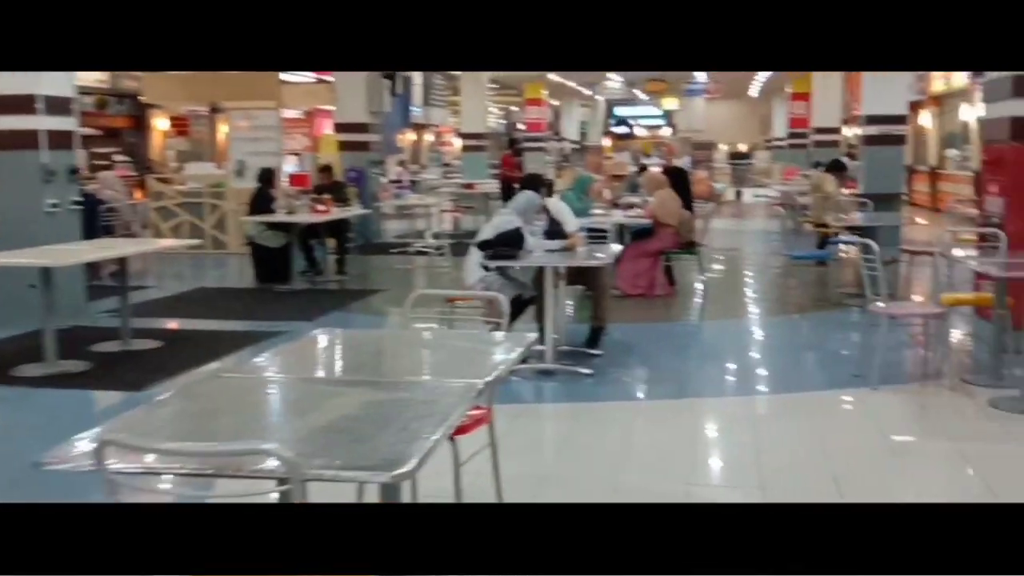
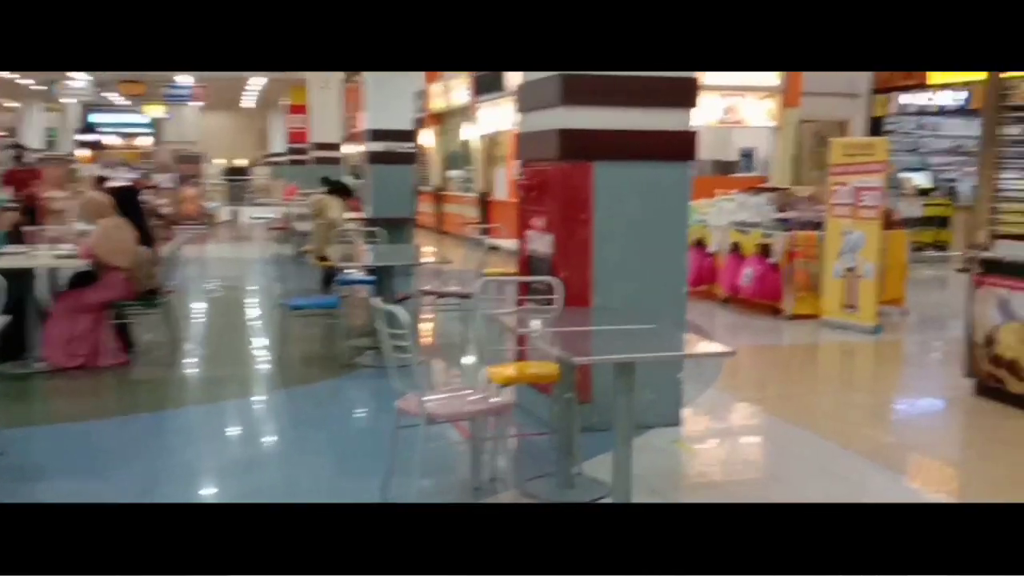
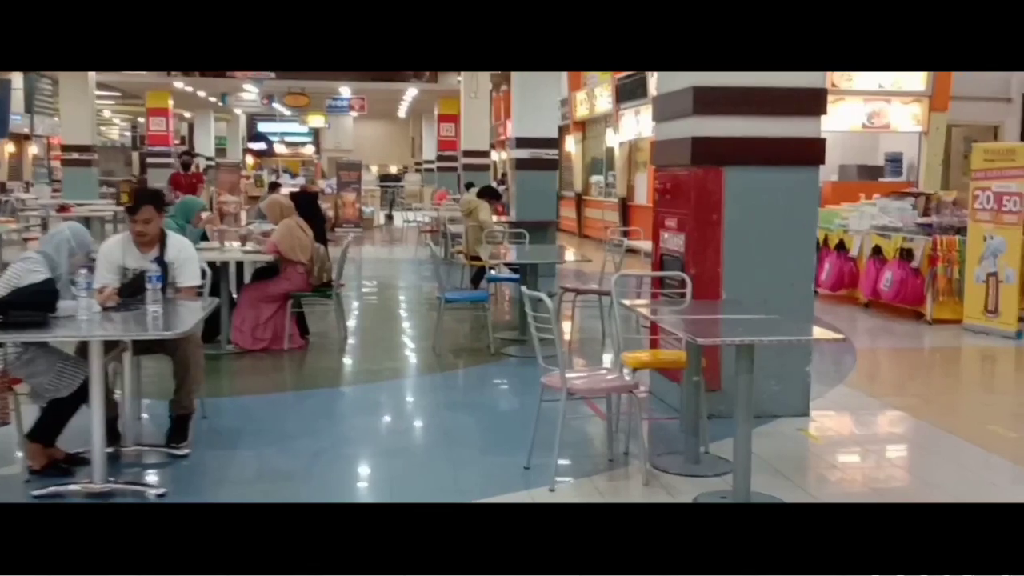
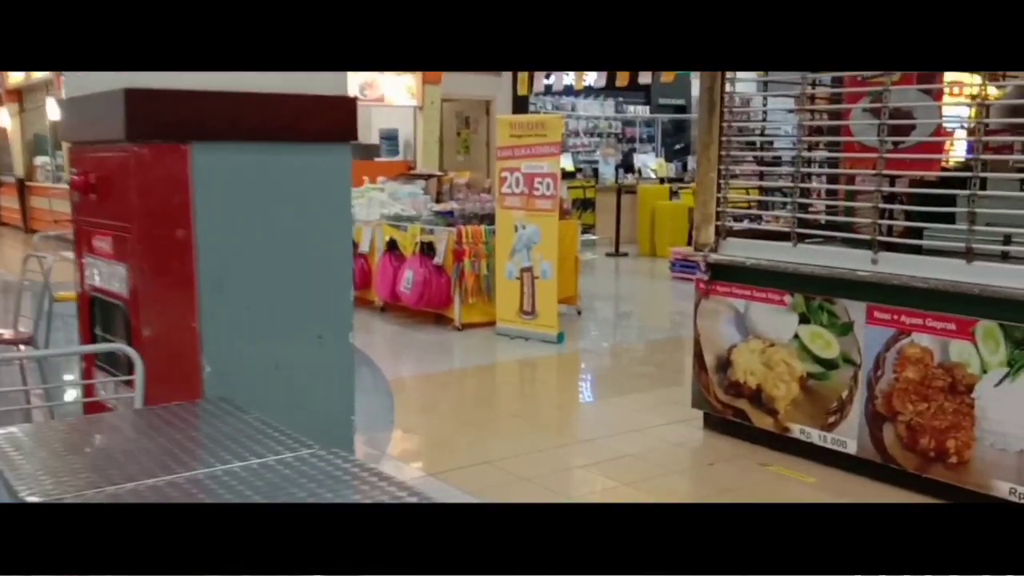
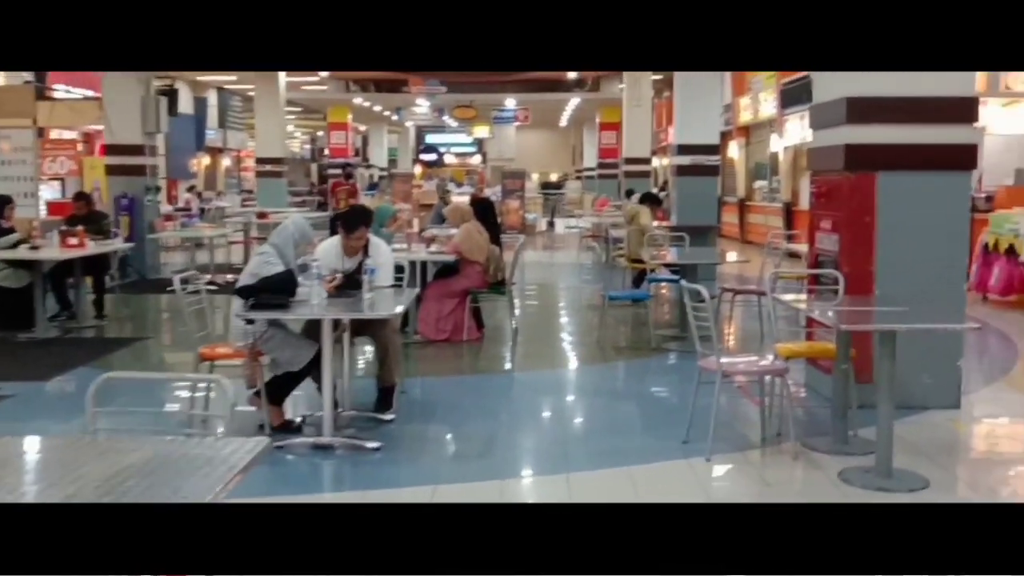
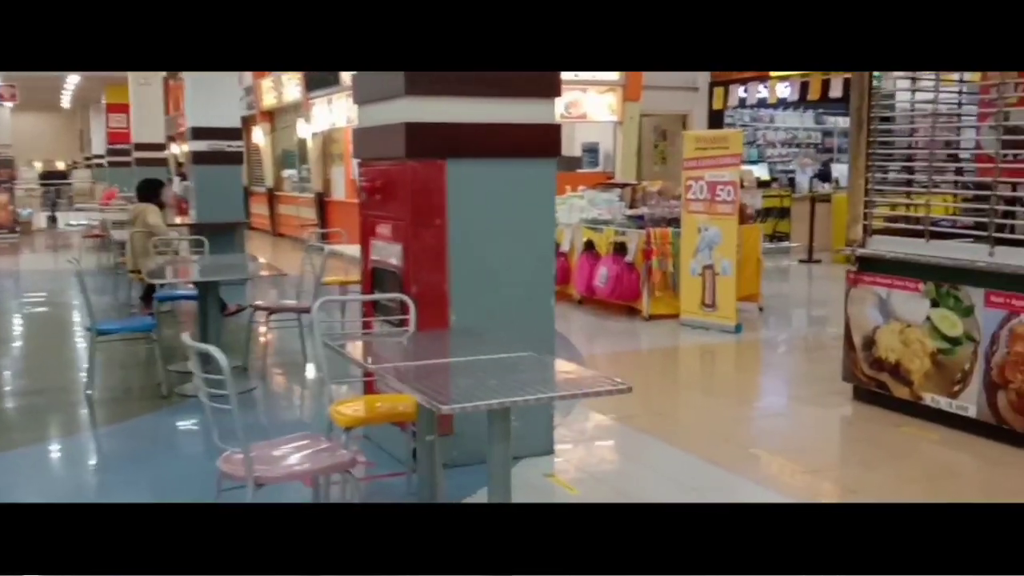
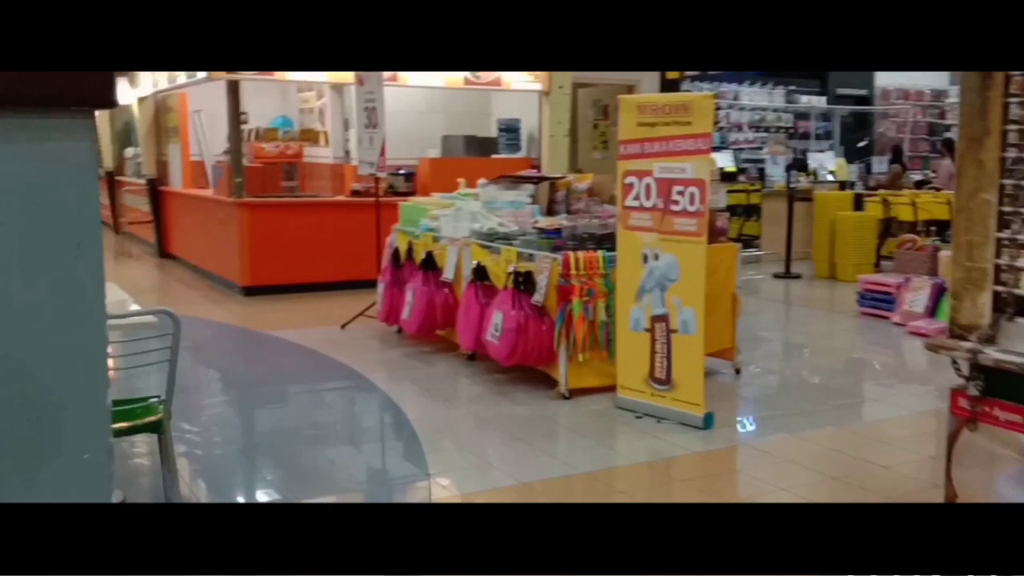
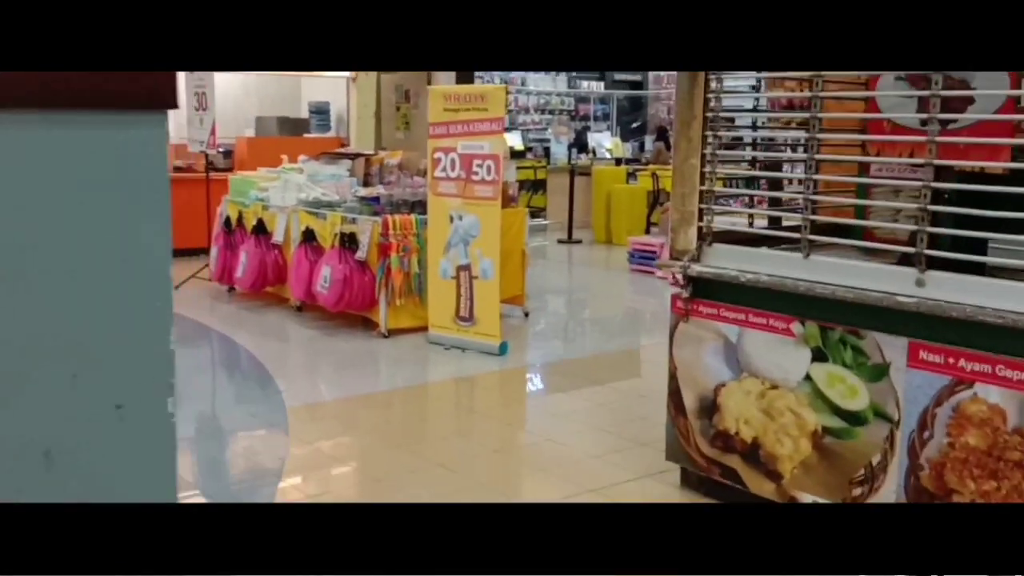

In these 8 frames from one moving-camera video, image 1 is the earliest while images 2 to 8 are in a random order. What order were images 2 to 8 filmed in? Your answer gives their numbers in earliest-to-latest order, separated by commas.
5, 3, 2, 6, 4, 8, 7
